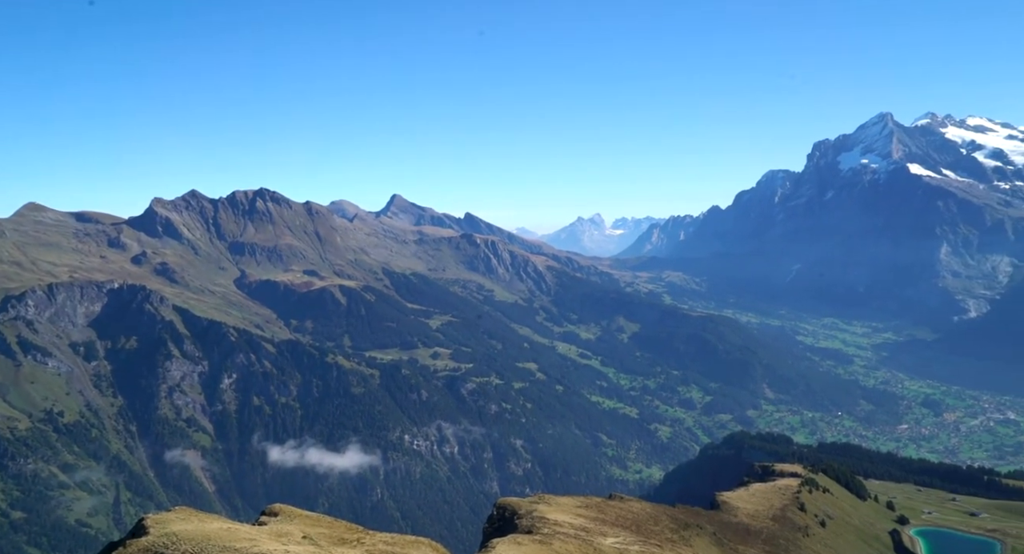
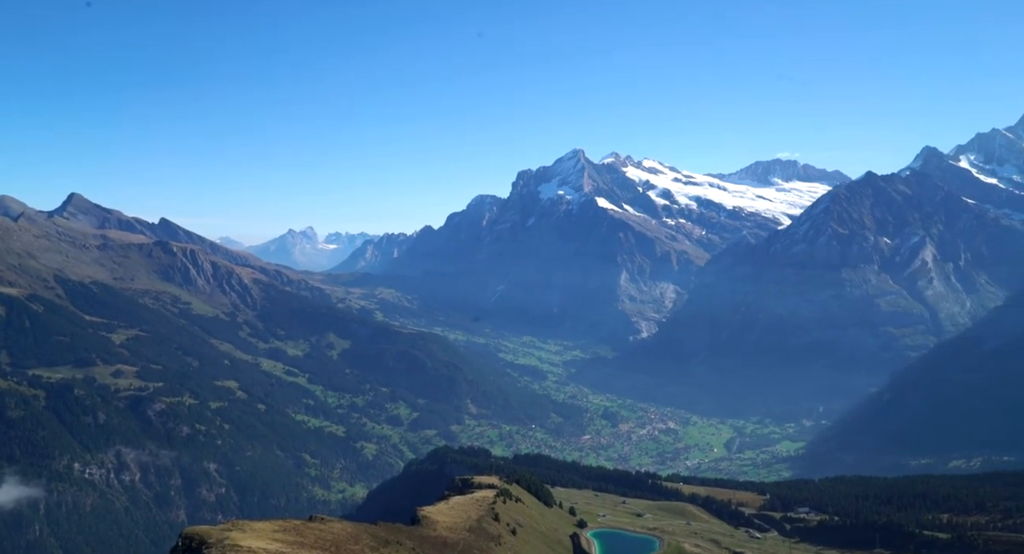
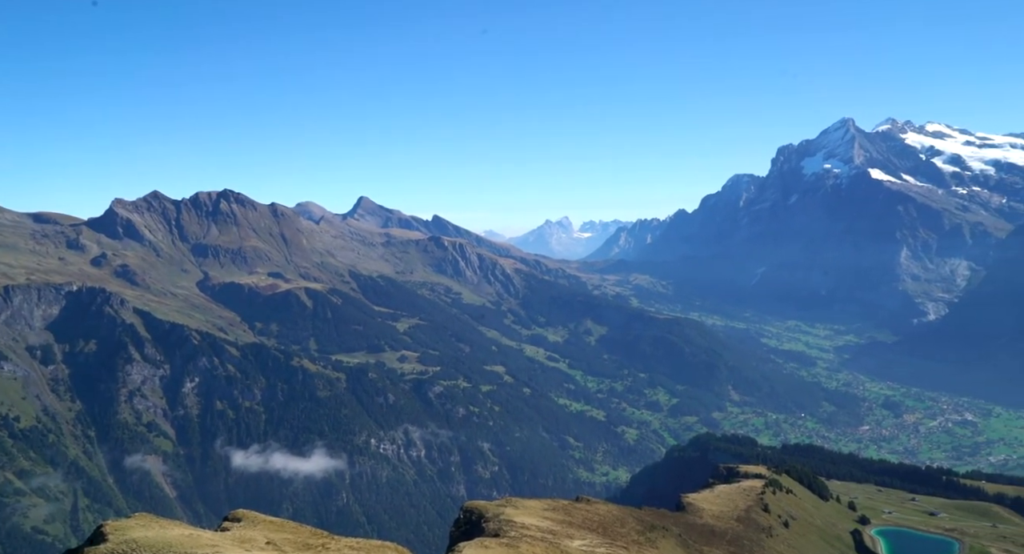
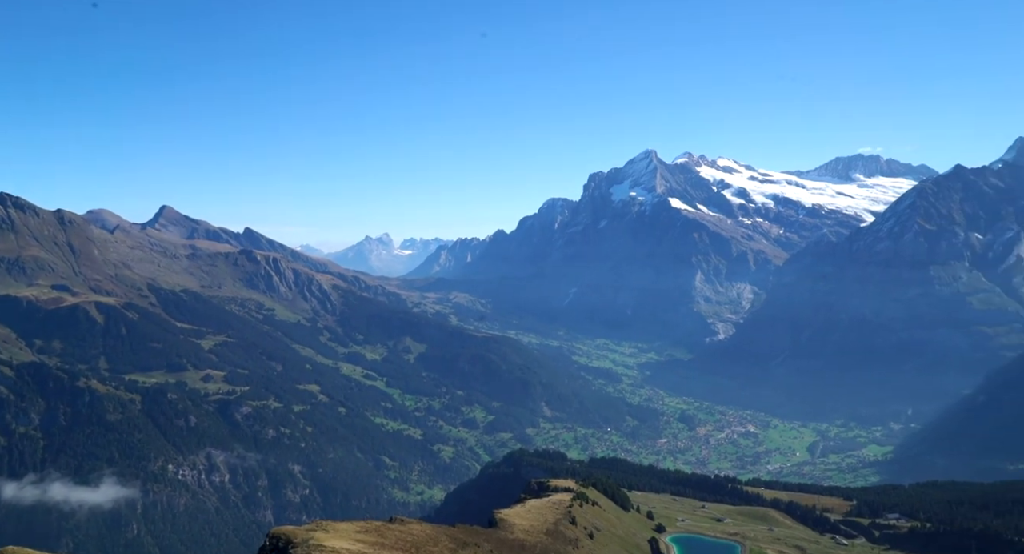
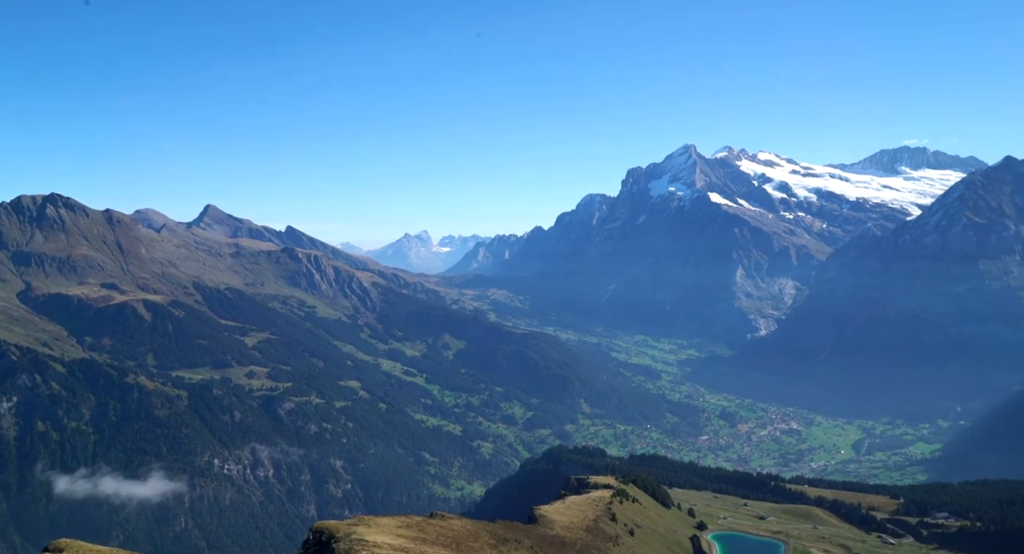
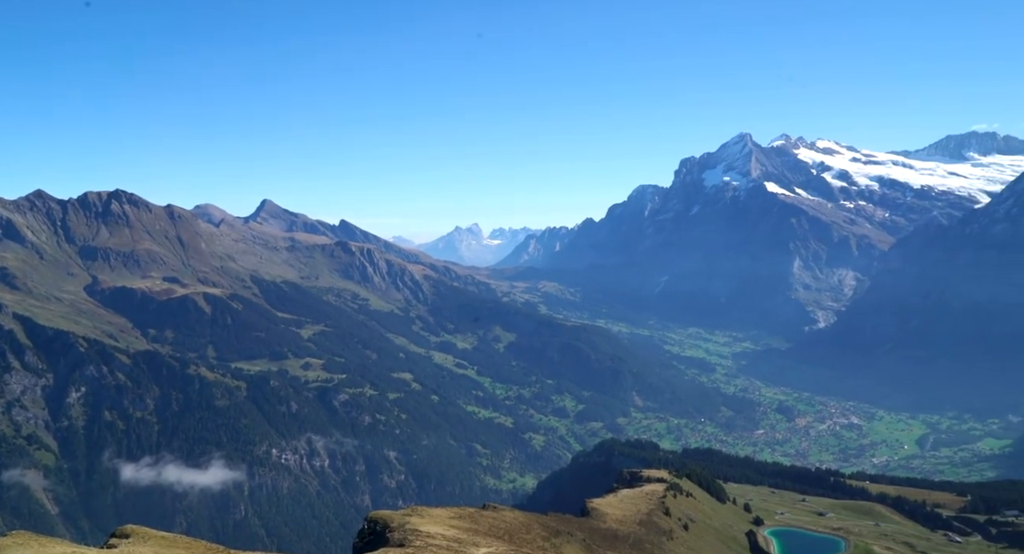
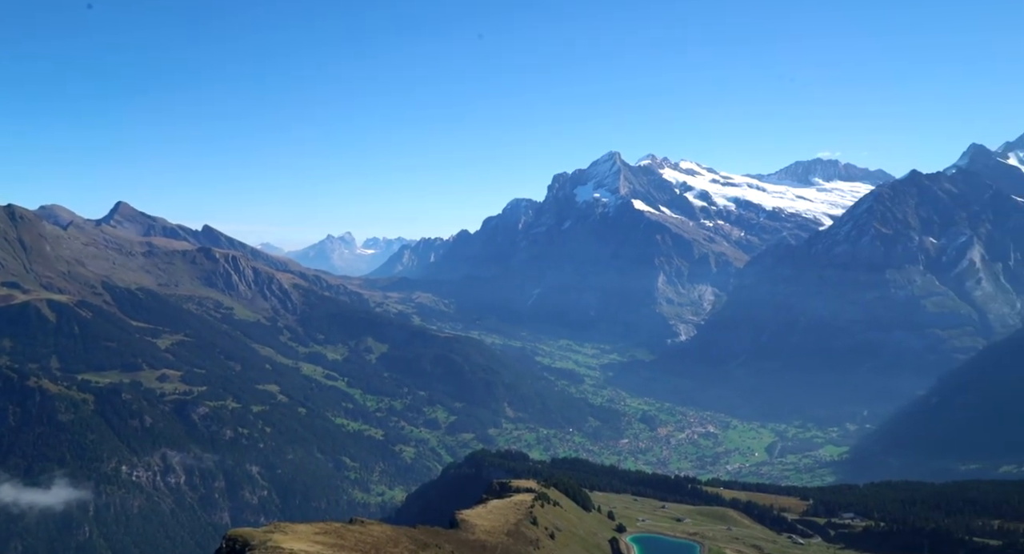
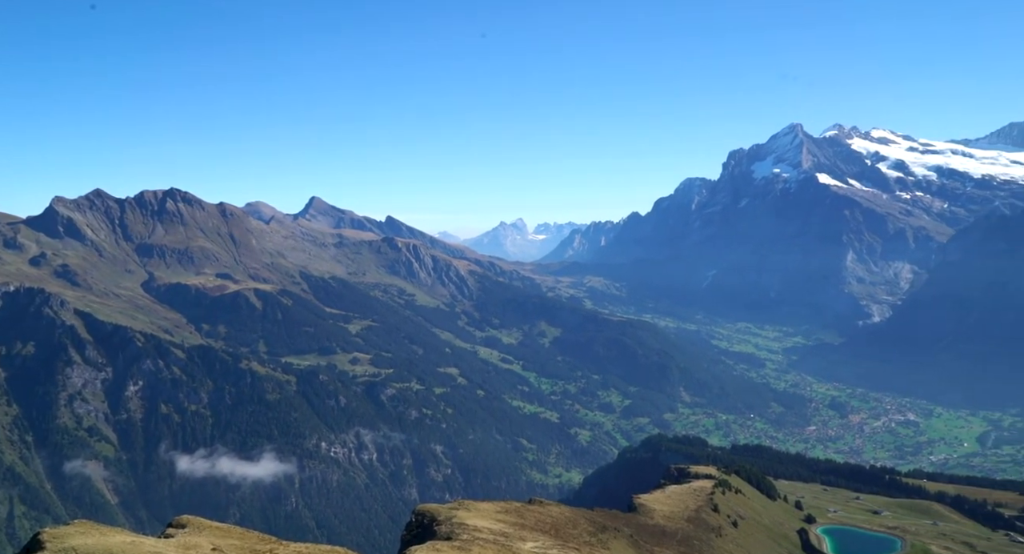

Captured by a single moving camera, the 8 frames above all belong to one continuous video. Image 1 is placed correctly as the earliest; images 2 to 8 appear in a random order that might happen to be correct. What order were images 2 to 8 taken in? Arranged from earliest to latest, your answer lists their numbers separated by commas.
3, 8, 6, 5, 4, 7, 2
